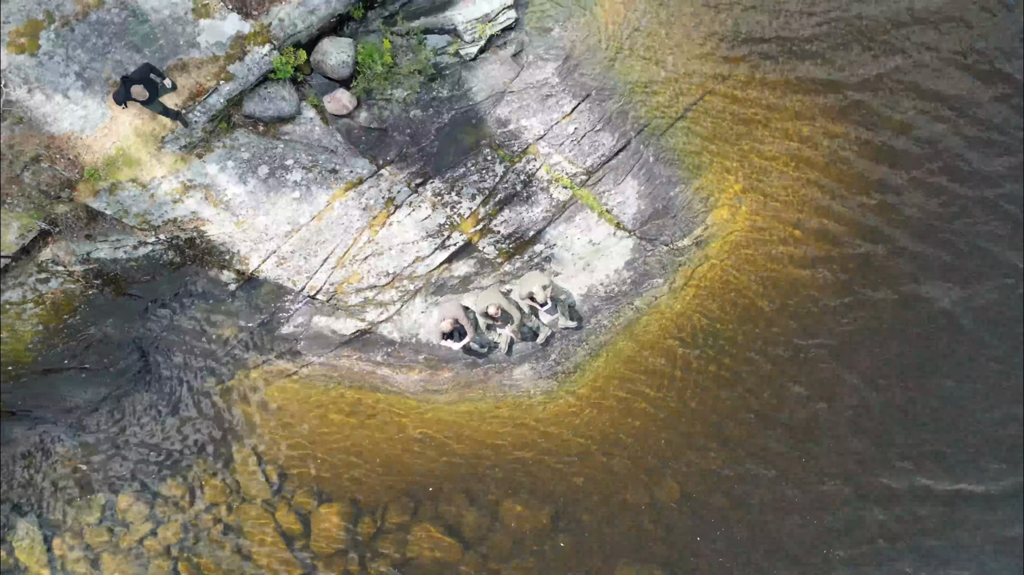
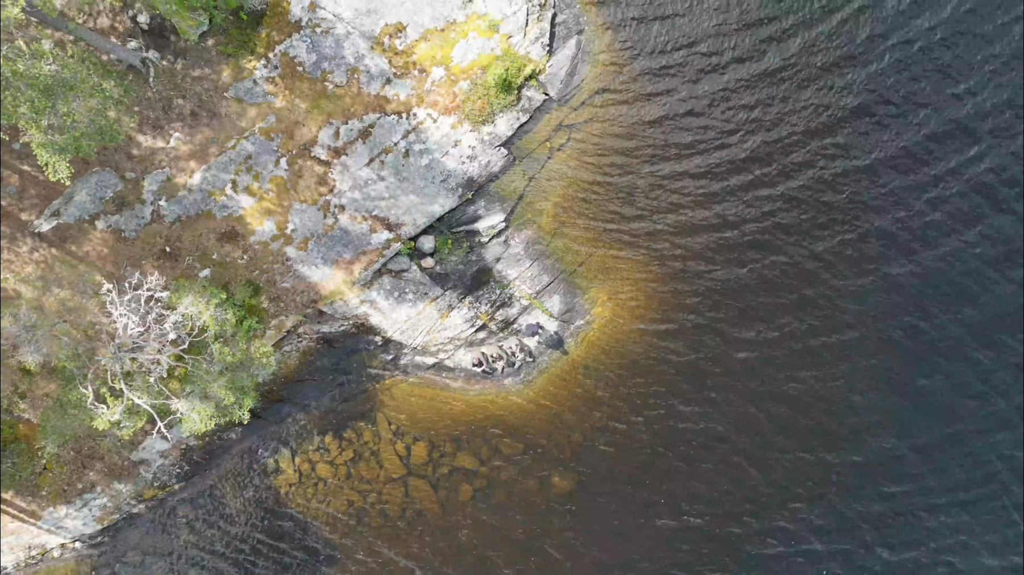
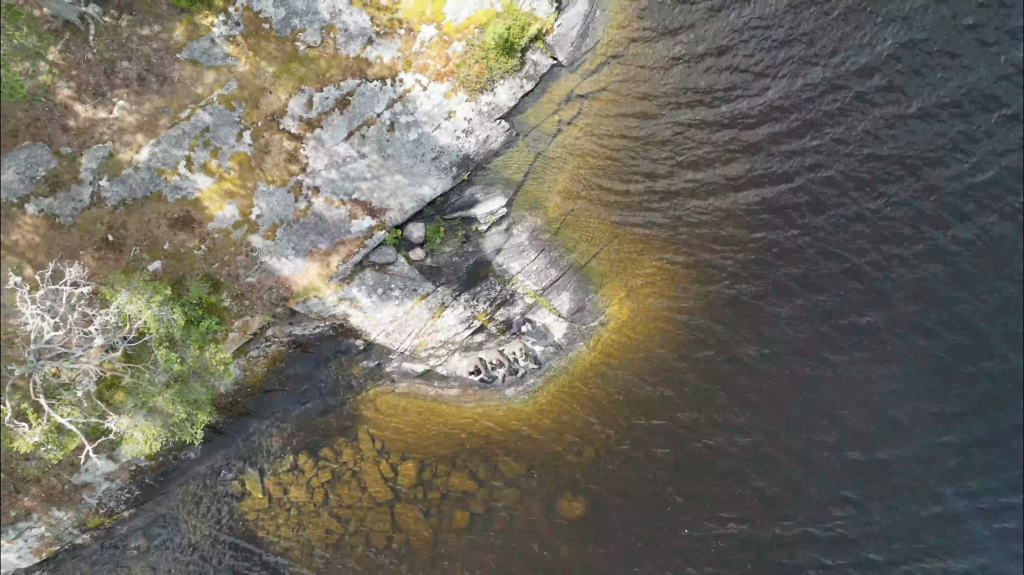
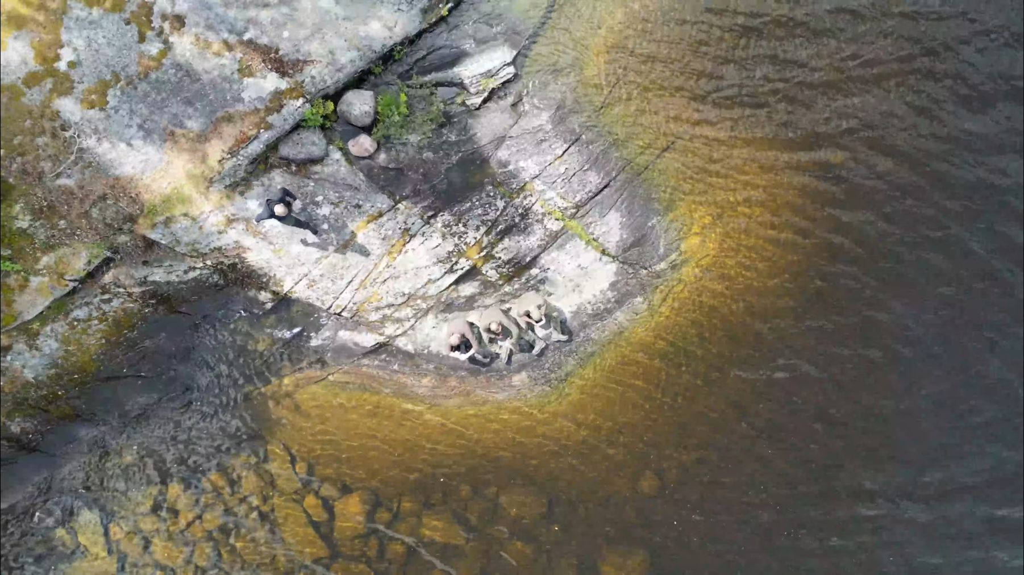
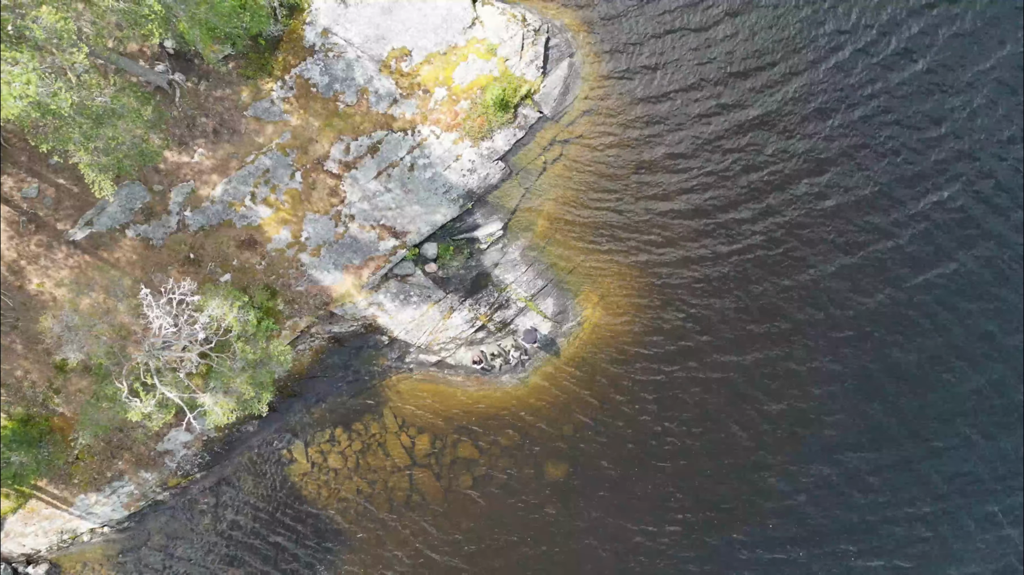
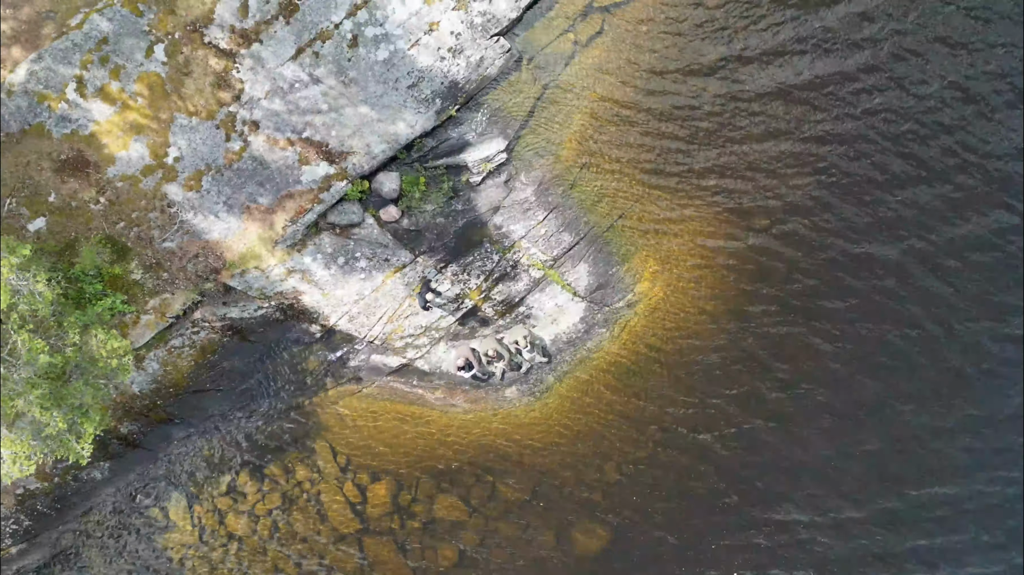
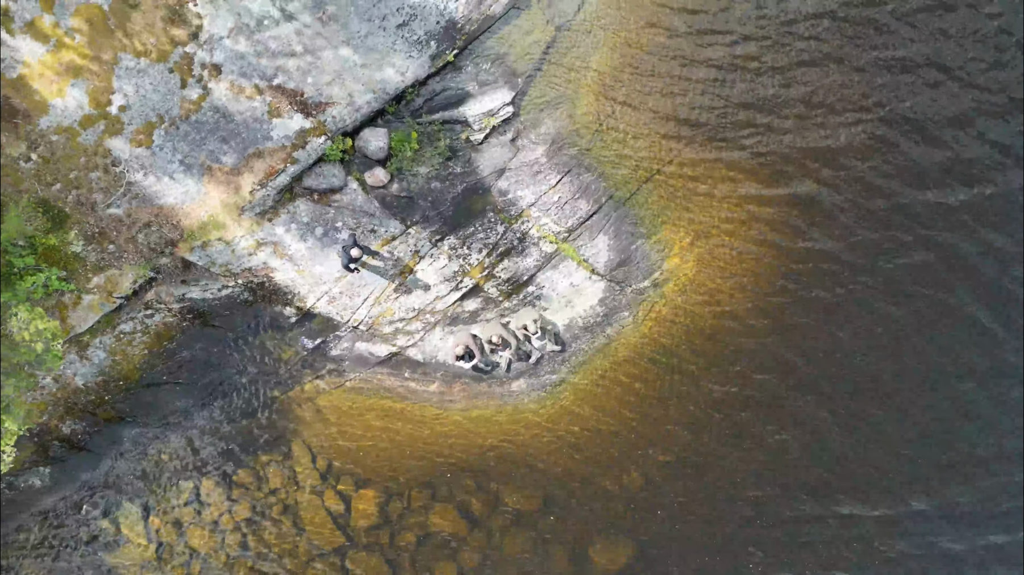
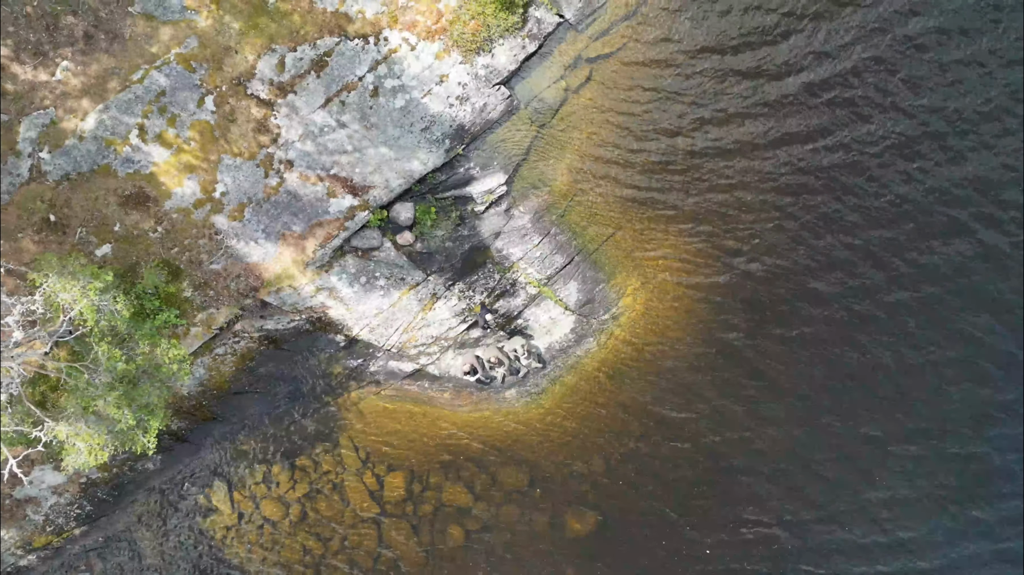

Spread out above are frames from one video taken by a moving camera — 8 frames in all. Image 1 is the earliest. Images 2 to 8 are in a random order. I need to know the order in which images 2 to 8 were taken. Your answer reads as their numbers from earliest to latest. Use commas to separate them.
4, 7, 6, 8, 3, 2, 5
